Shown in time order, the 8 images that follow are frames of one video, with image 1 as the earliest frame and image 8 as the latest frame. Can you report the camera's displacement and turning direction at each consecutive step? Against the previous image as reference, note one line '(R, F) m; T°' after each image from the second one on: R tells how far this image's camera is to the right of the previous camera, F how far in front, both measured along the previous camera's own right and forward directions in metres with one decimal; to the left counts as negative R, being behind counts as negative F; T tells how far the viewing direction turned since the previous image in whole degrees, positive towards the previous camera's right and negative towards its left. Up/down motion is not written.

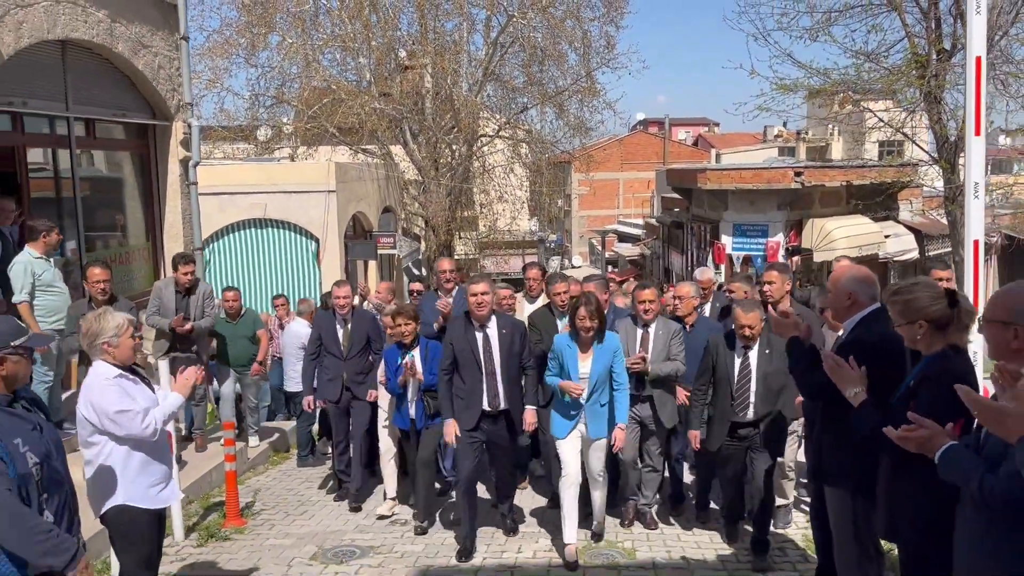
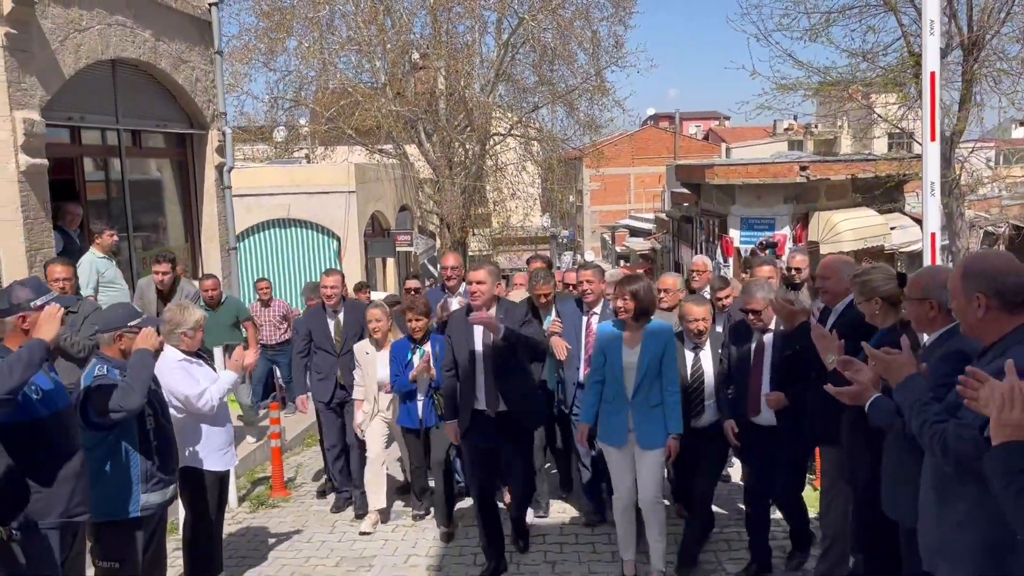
(0.0, -0.7) m; -1°
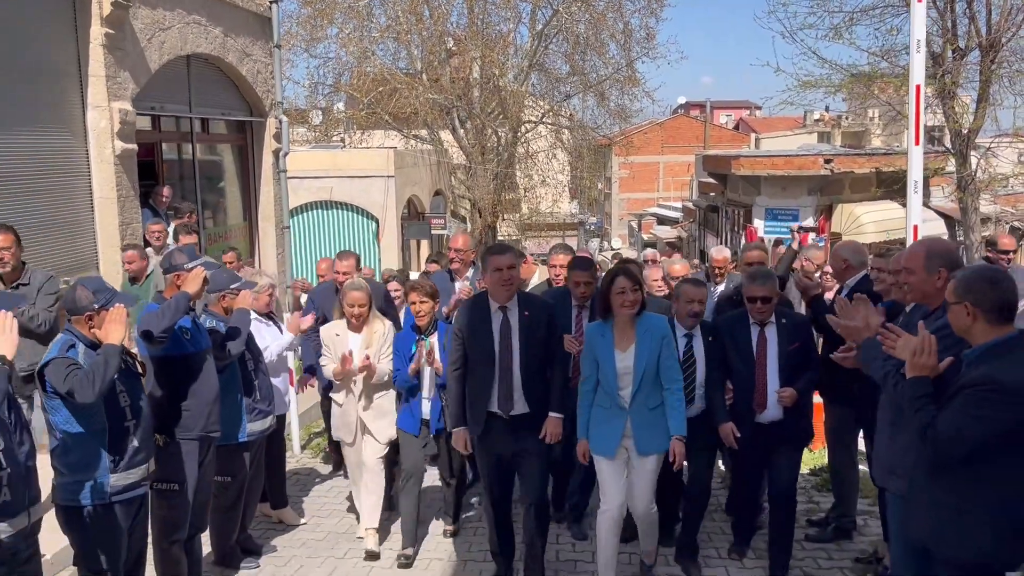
(-0.1, -0.9) m; -2°
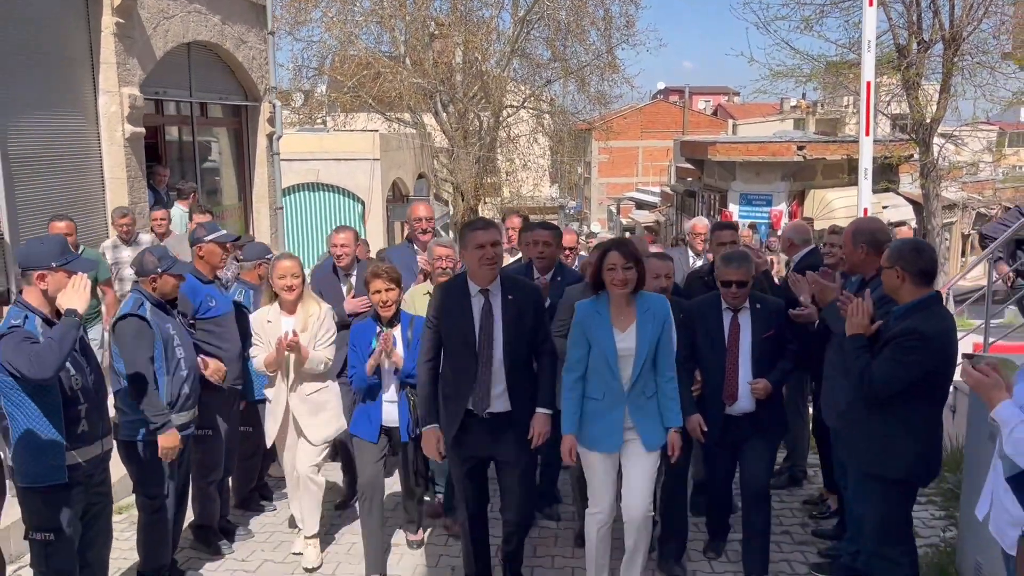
(-0.1, -0.6) m; +1°
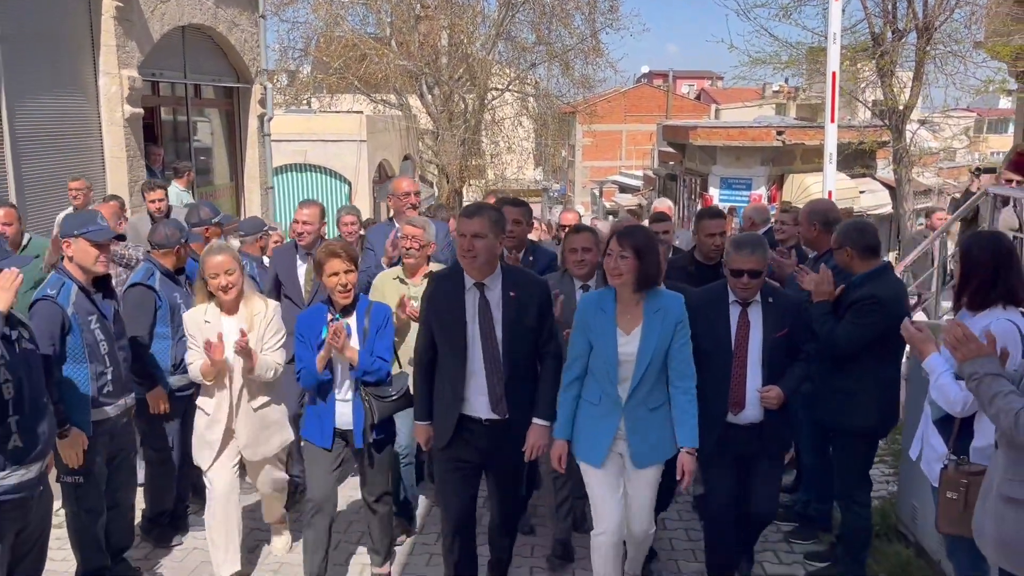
(0.0, -0.4) m; +1°
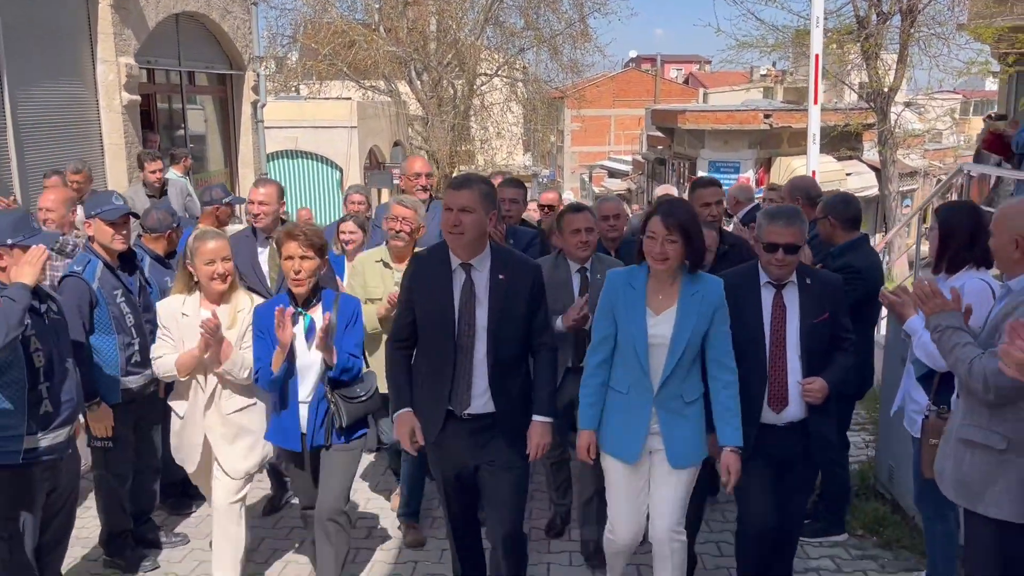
(0.0, -0.2) m; +1°
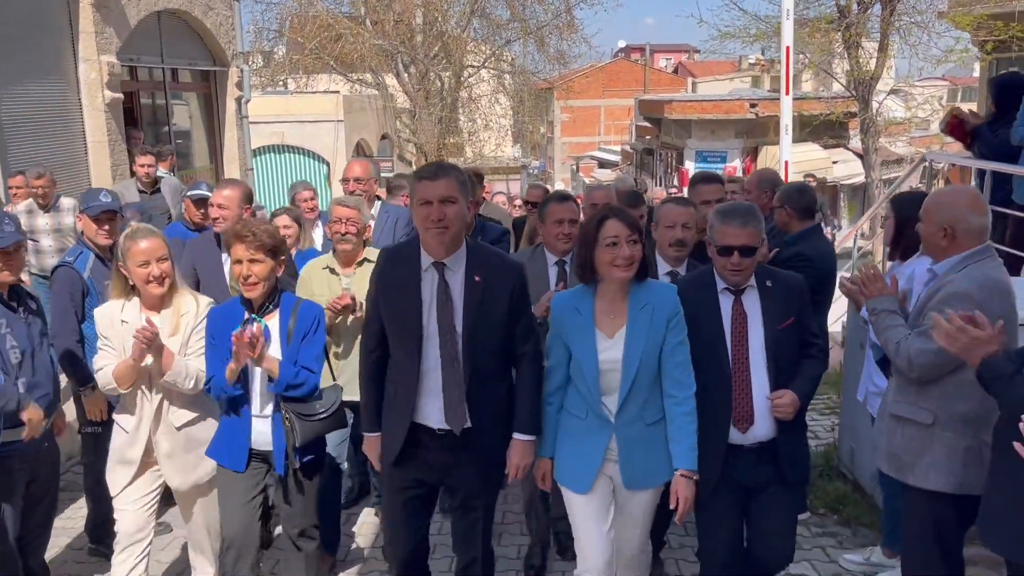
(+0.1, -0.1) m; 0°
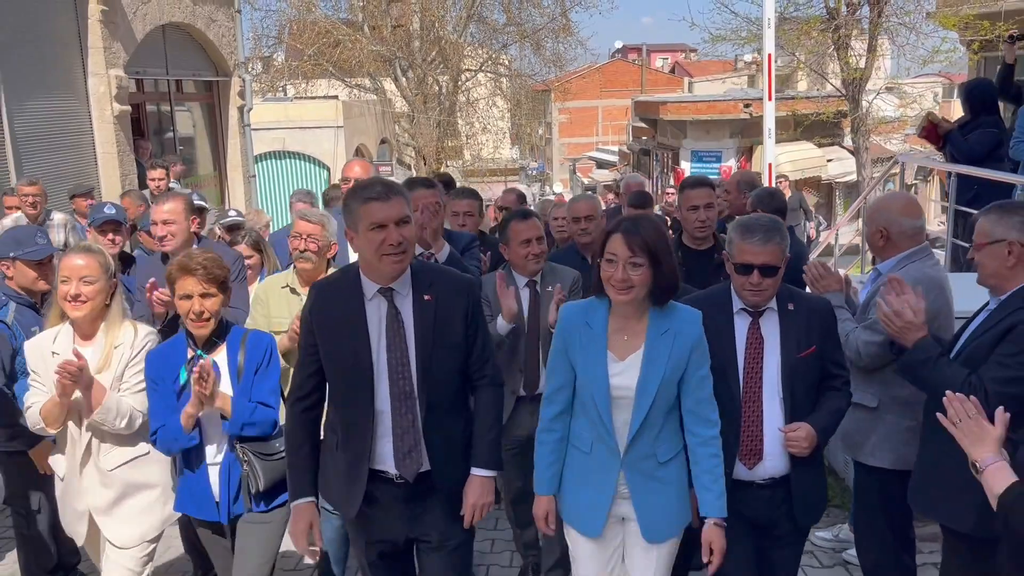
(0.0, -0.3) m; 0°
